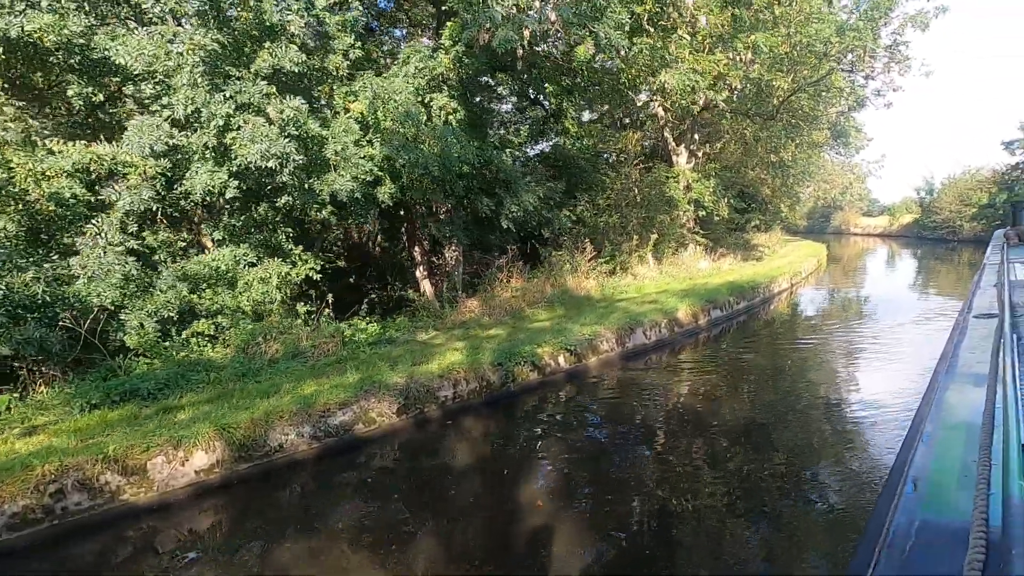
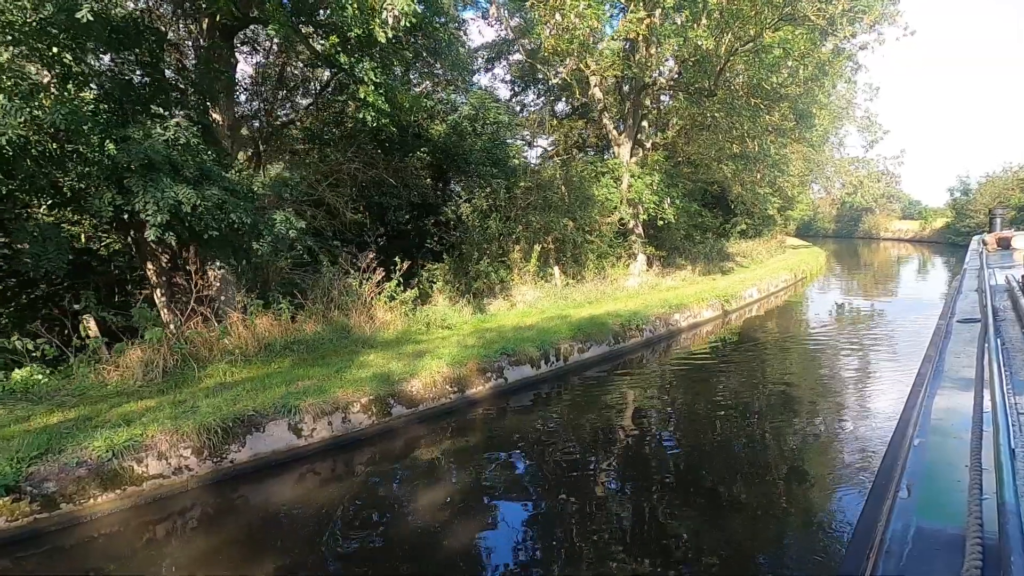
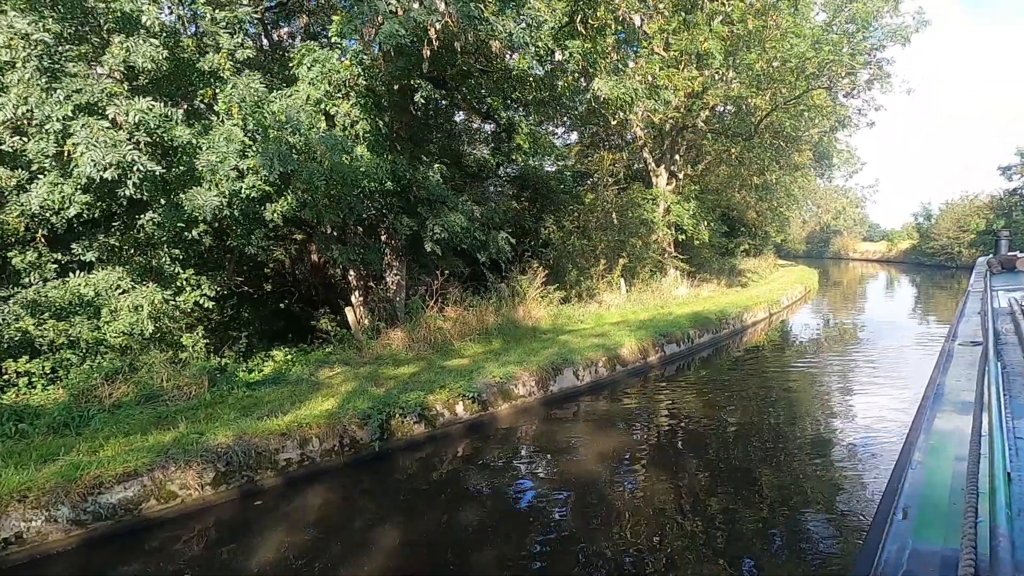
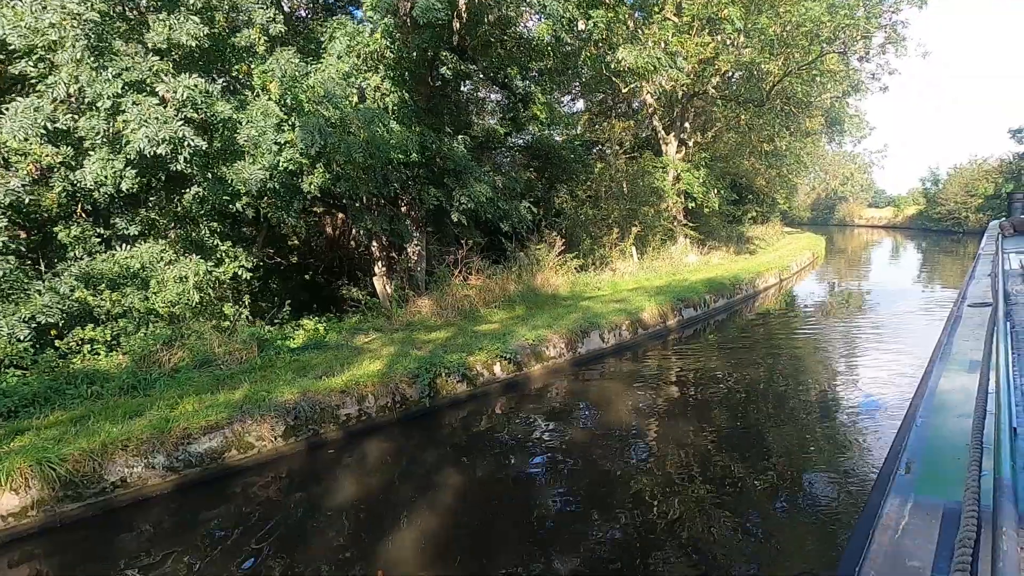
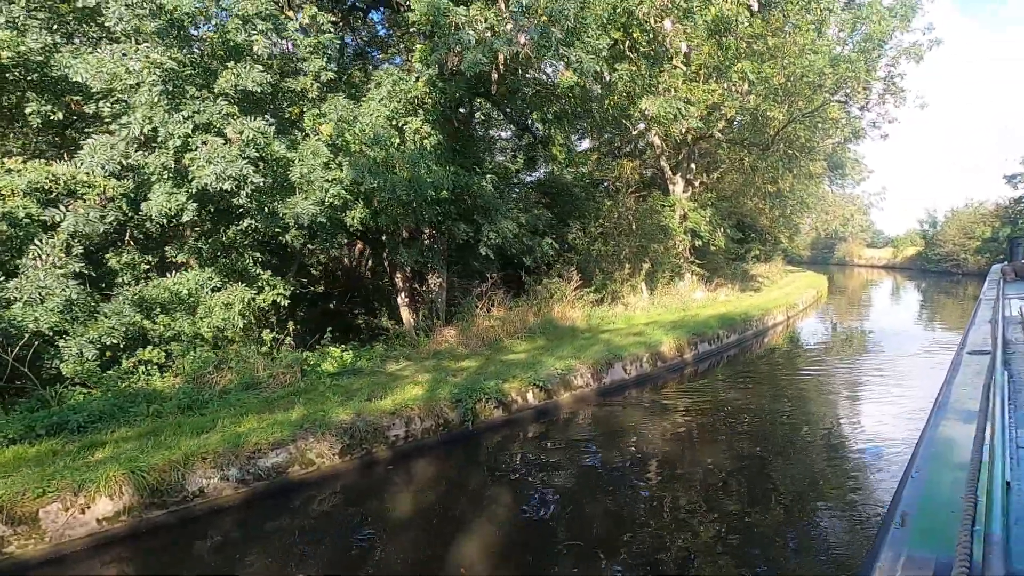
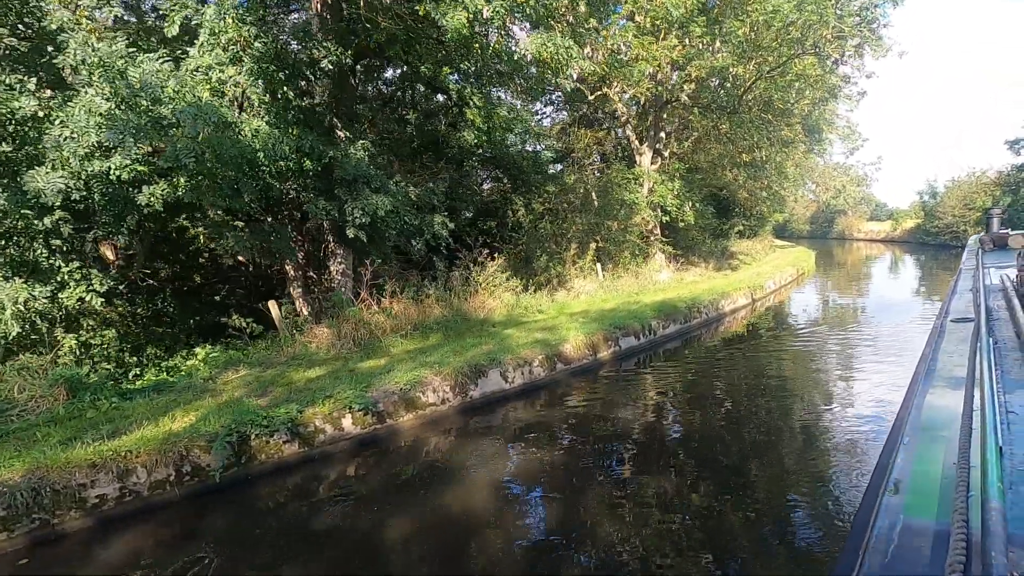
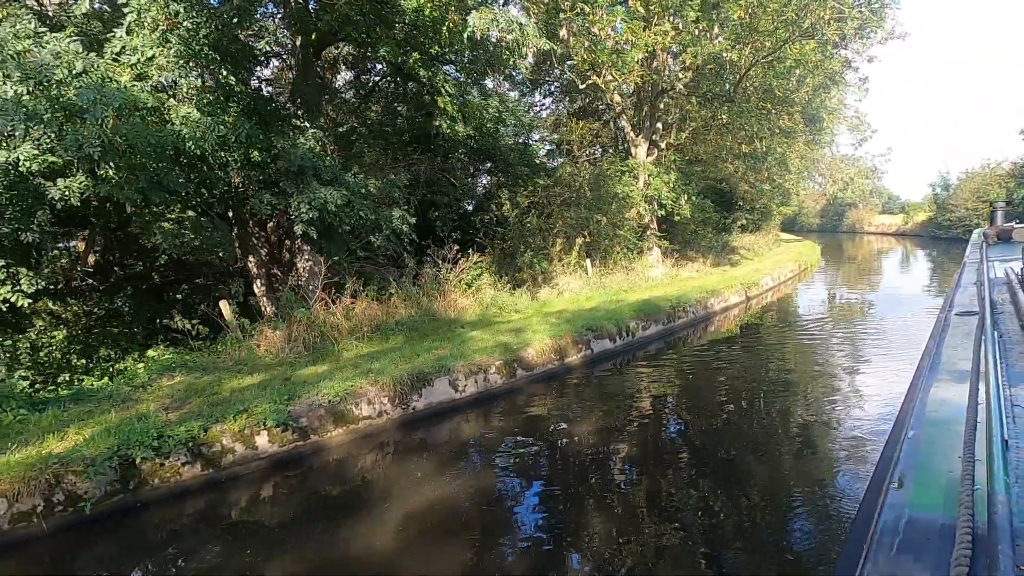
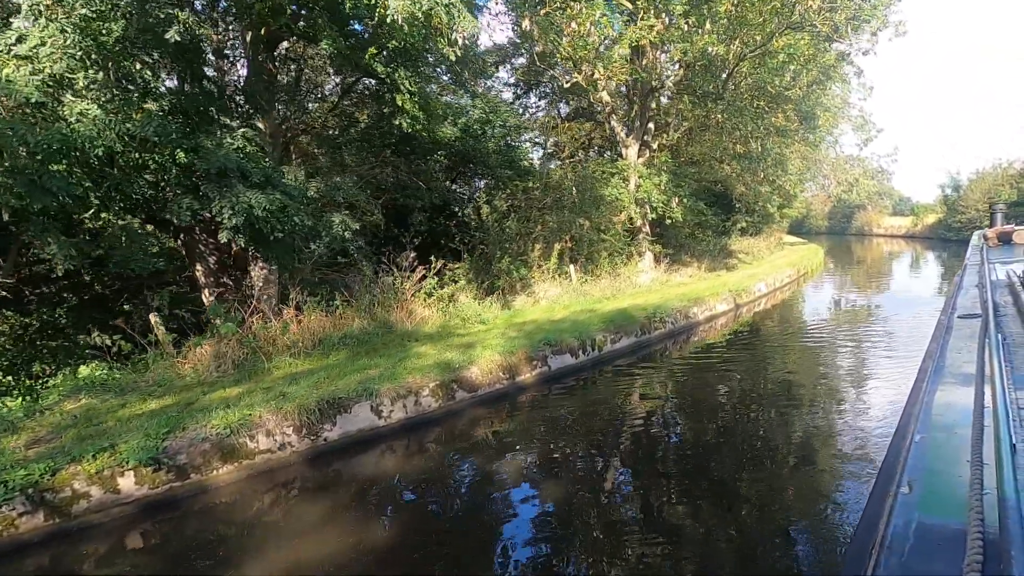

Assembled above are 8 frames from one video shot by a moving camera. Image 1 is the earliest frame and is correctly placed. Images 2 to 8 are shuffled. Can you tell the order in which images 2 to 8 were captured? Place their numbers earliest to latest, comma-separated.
5, 4, 3, 6, 7, 8, 2
